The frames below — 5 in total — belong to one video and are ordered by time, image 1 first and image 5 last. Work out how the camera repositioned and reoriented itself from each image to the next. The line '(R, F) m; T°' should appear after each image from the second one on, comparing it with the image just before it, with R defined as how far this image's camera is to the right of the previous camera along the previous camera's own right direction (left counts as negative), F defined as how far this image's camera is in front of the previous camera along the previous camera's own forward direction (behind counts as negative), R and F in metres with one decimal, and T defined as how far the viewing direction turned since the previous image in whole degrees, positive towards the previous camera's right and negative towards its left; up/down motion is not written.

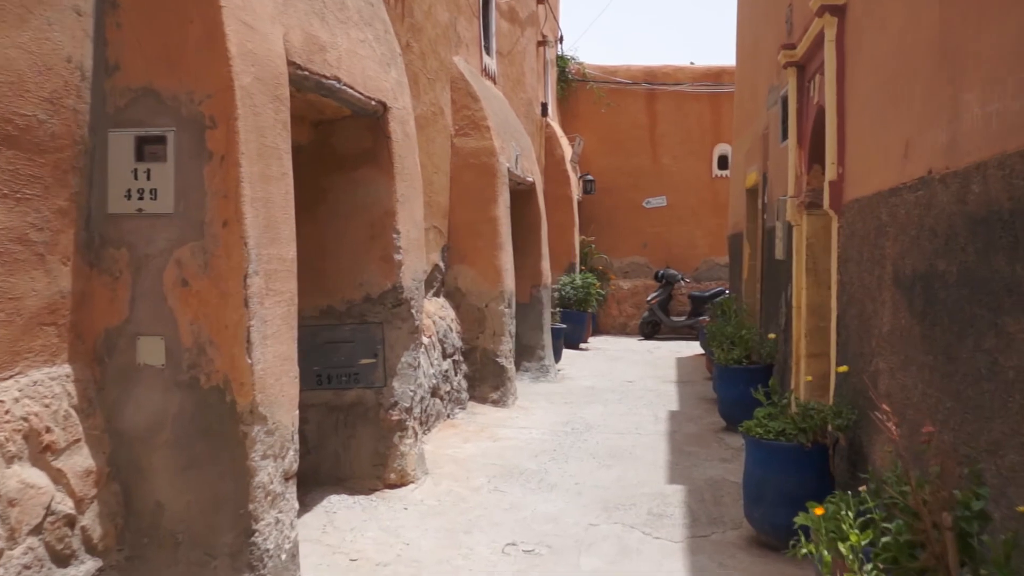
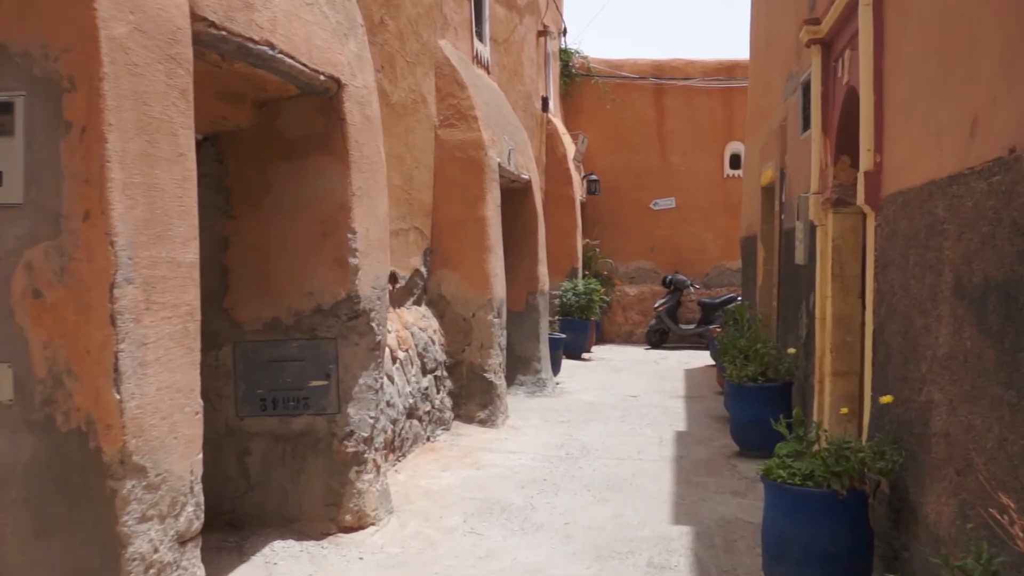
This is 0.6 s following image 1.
(+0.1, +0.7) m; -1°
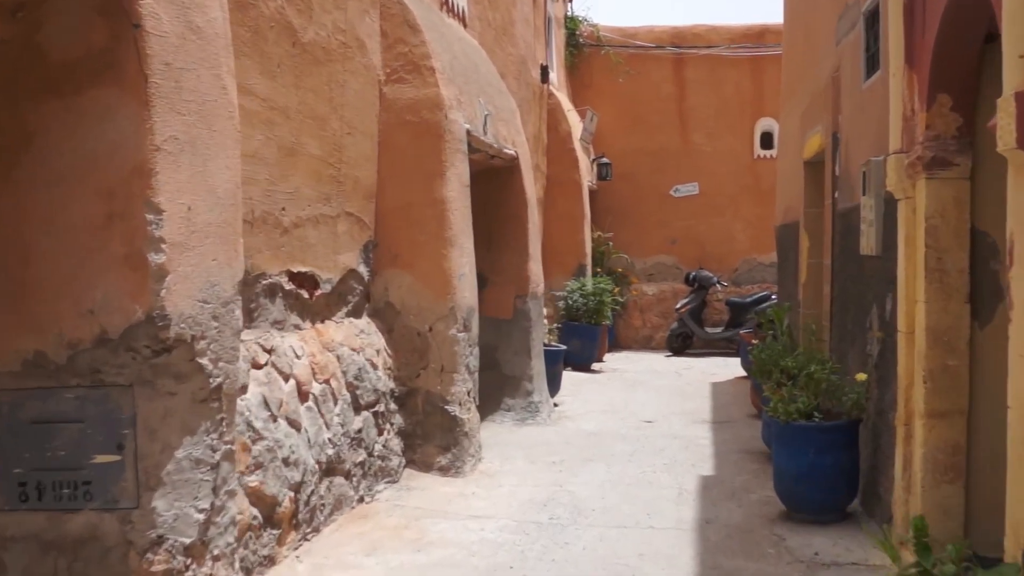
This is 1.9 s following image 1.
(+0.3, +1.5) m; -2°
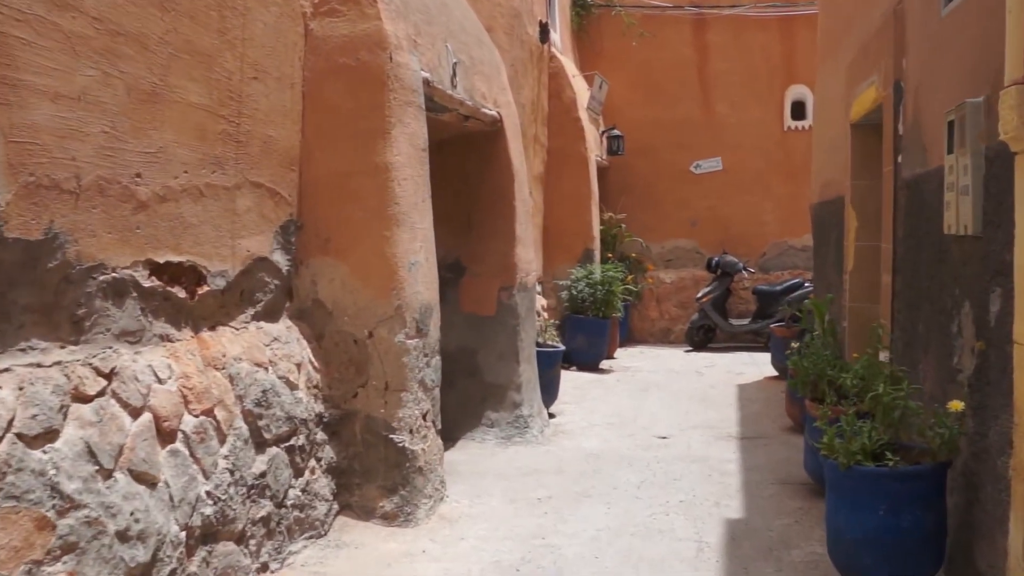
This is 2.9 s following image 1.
(+0.2, +1.1) m; -1°
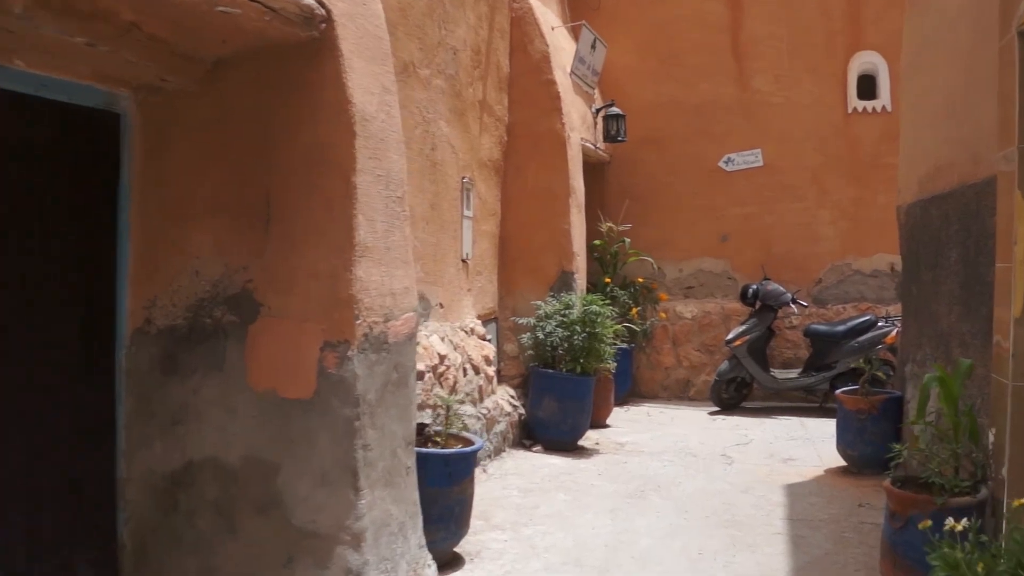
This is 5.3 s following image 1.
(+0.6, +2.6) m; -3°
